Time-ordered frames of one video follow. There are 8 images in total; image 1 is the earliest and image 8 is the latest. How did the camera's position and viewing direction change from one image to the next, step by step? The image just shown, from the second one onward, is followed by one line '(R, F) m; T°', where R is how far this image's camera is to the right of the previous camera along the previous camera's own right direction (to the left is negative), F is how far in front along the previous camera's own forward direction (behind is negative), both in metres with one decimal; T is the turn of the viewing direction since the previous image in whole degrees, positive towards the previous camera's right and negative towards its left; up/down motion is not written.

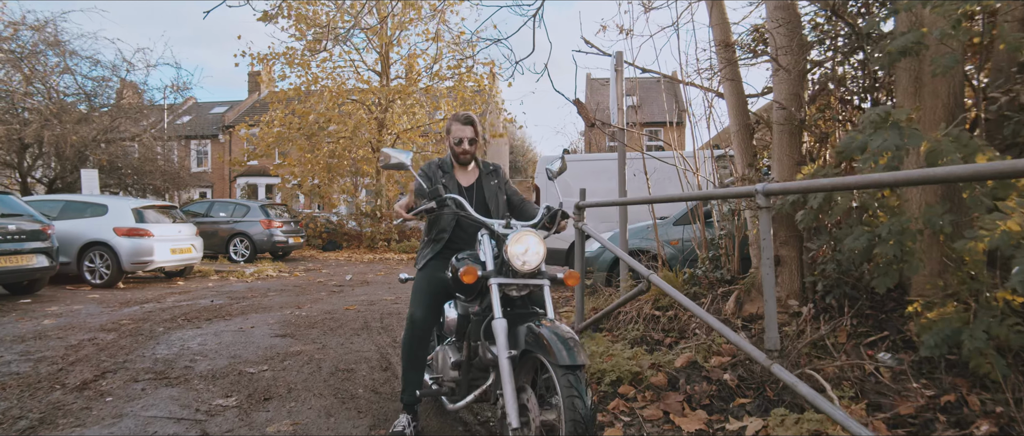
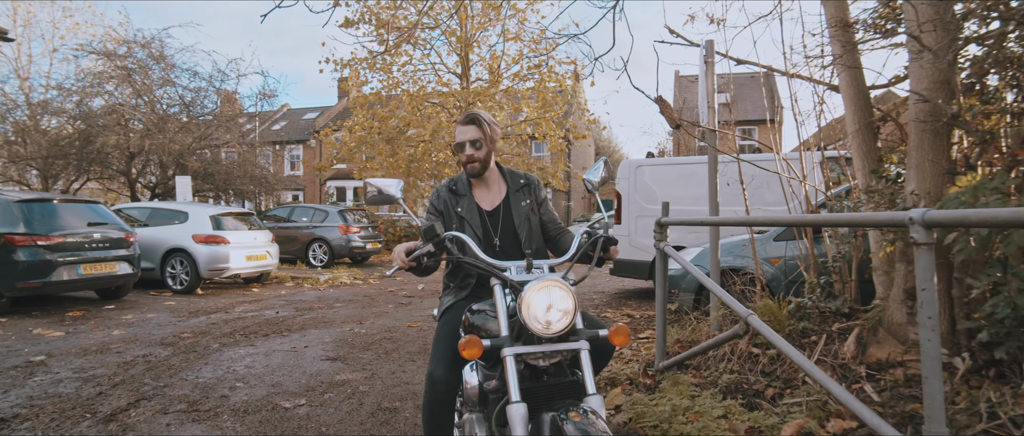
(+0.1, +0.6) m; -8°
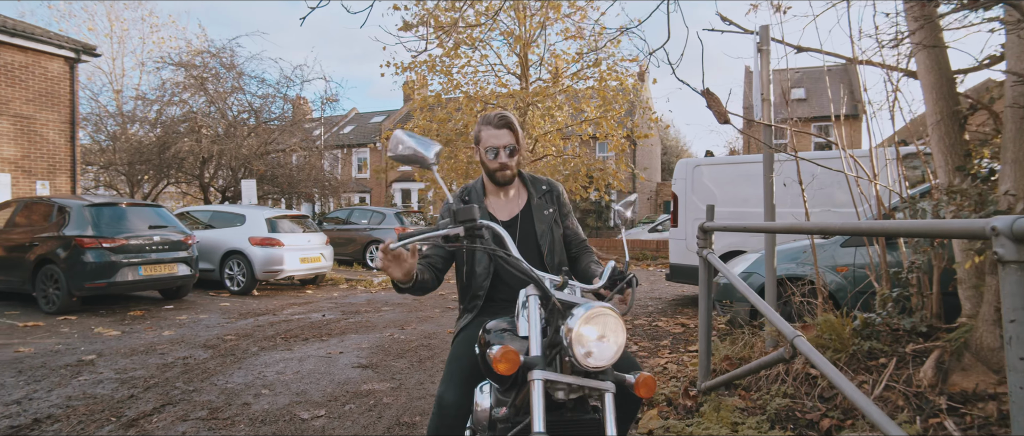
(+0.2, +0.3) m; -6°
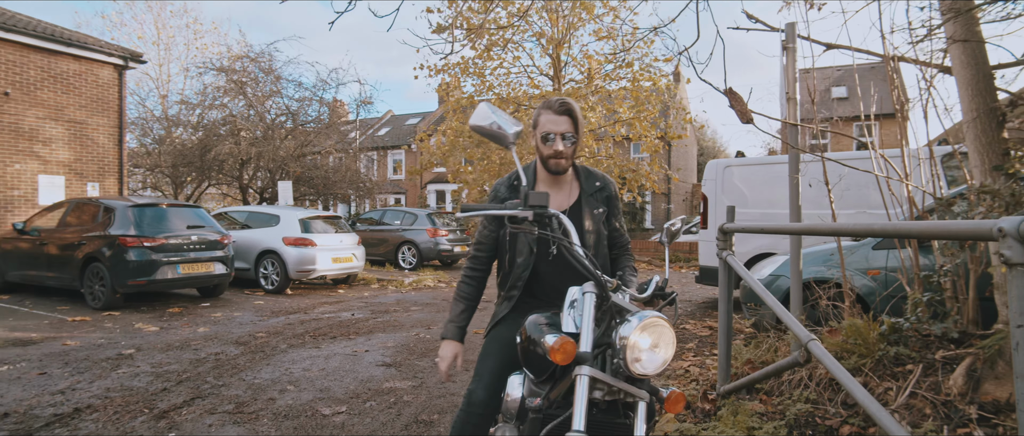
(+0.1, 0.0) m; -3°
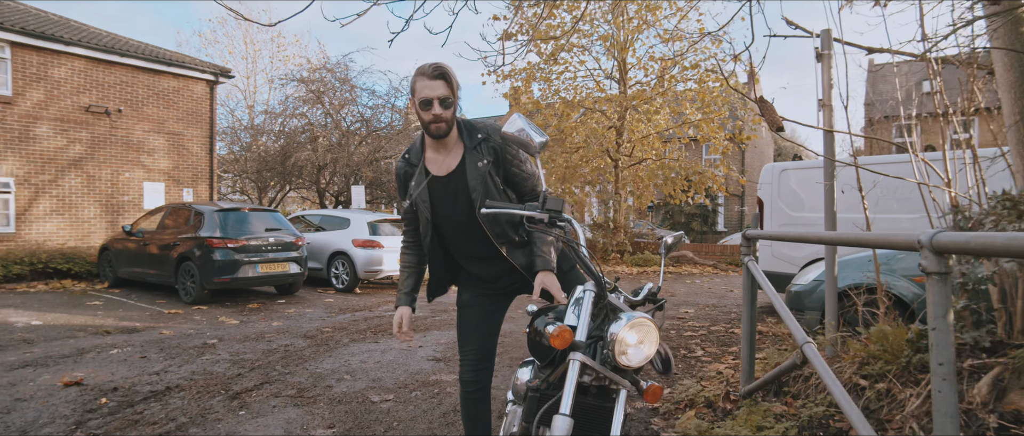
(+0.3, -0.2) m; -7°
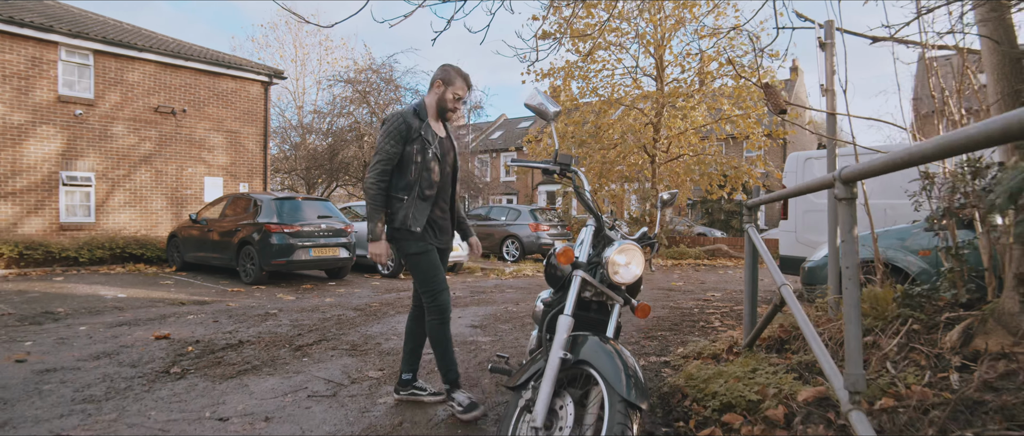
(+0.1, -0.5) m; -4°
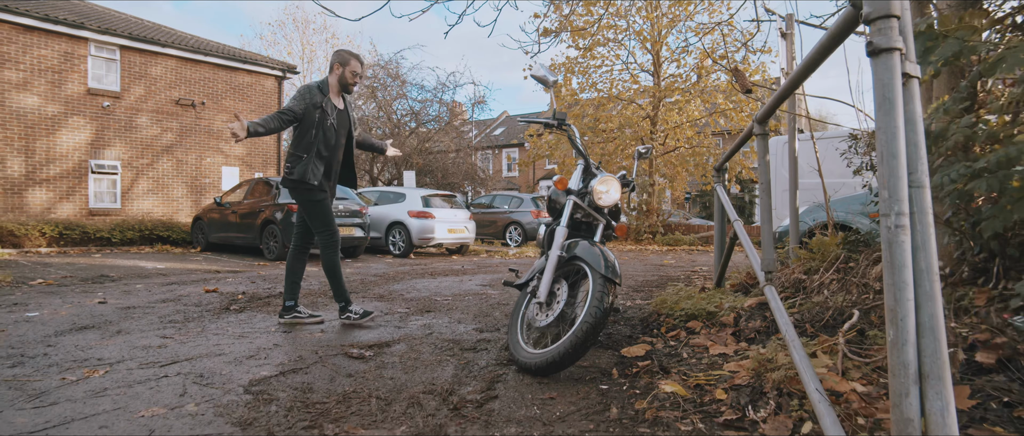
(0.0, -0.8) m; 0°
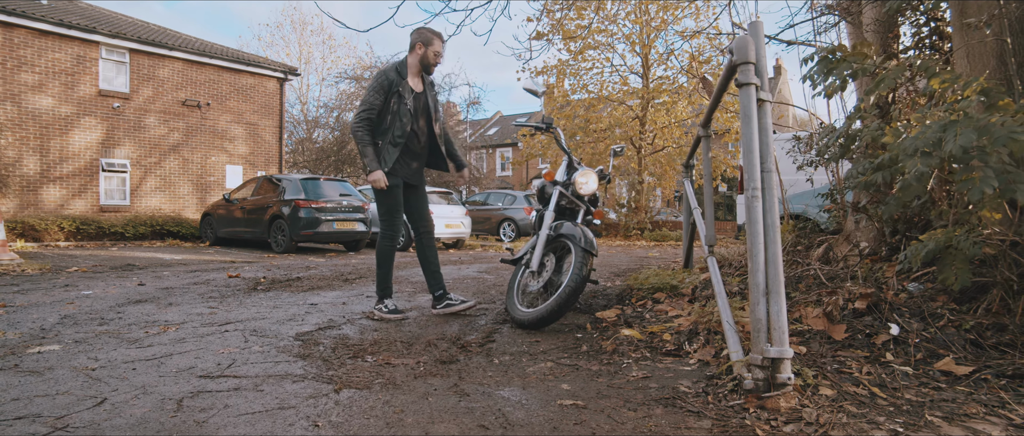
(0.0, -0.7) m; +1°
